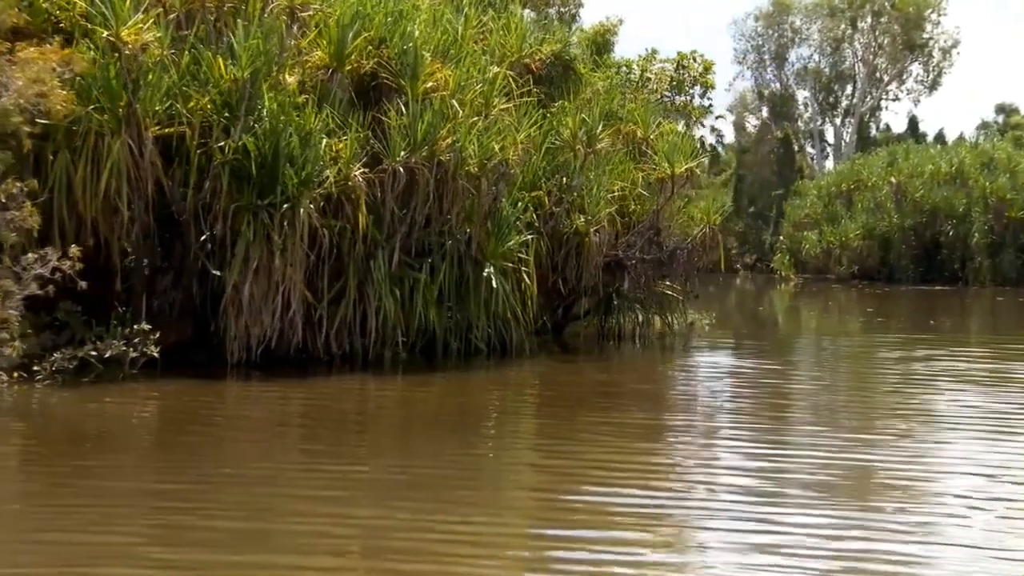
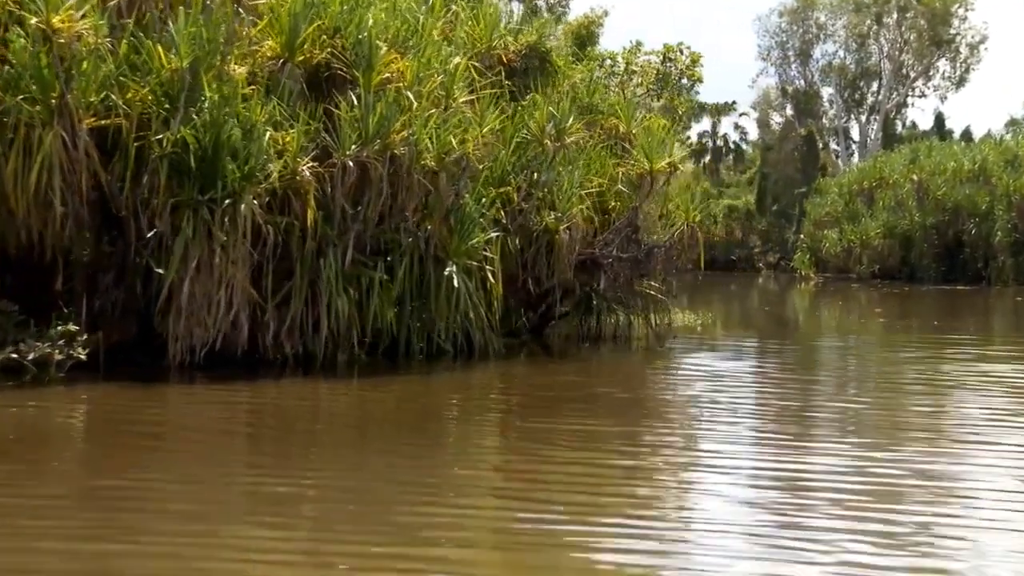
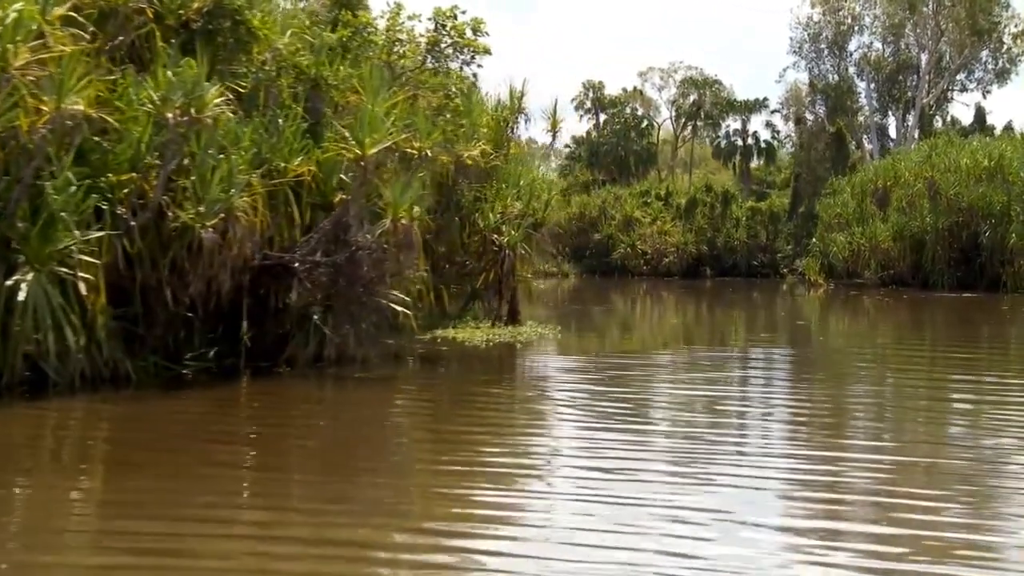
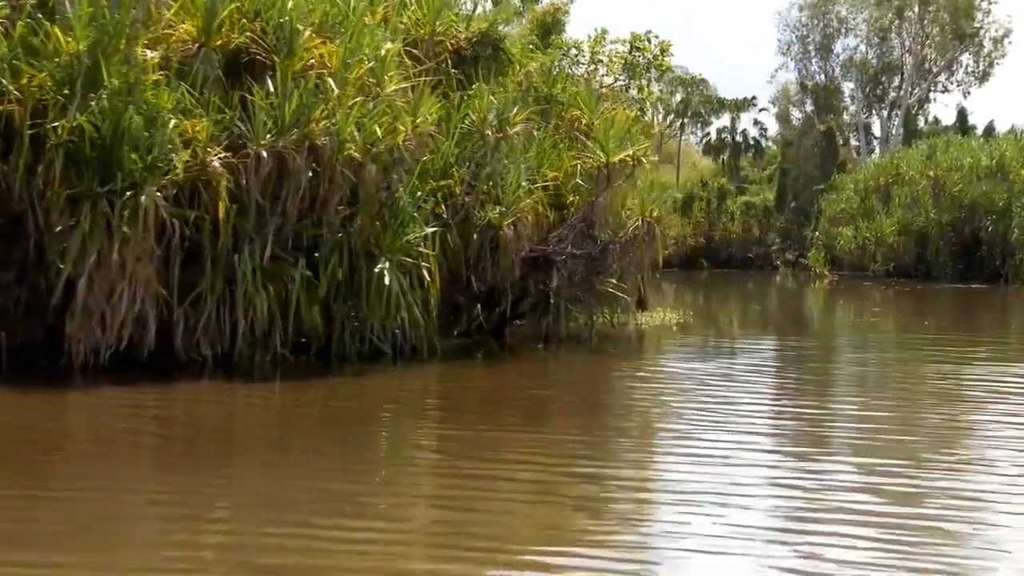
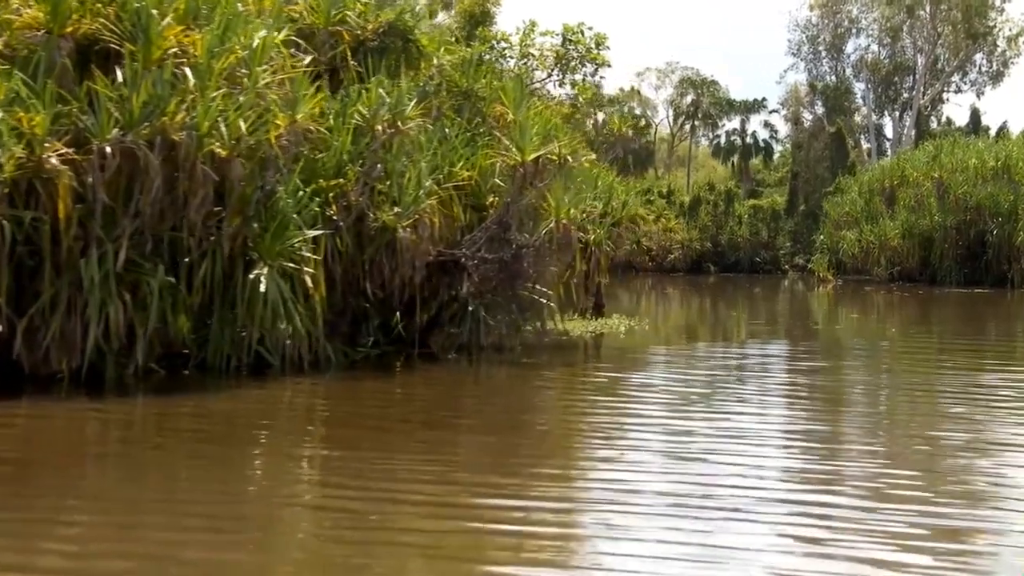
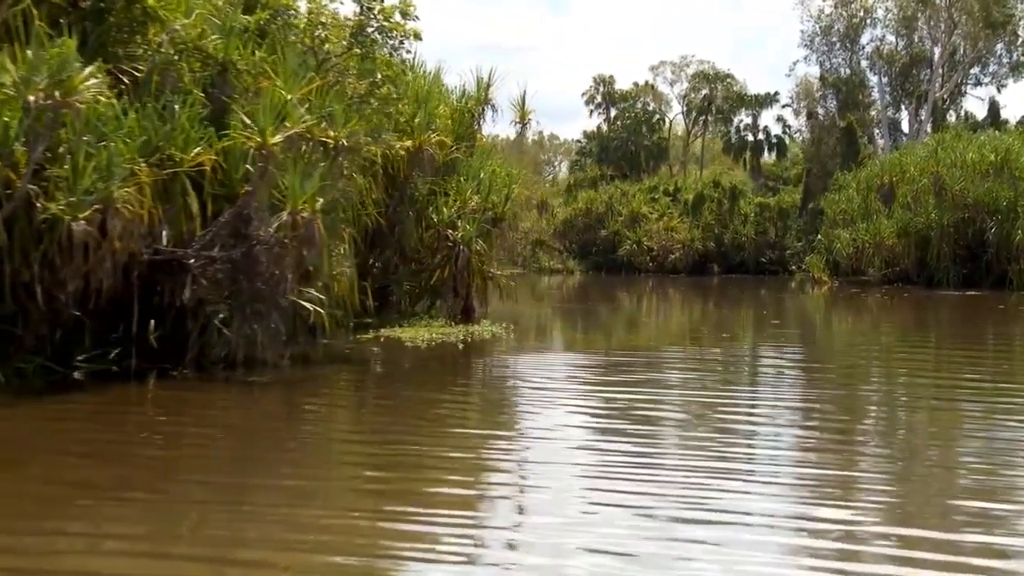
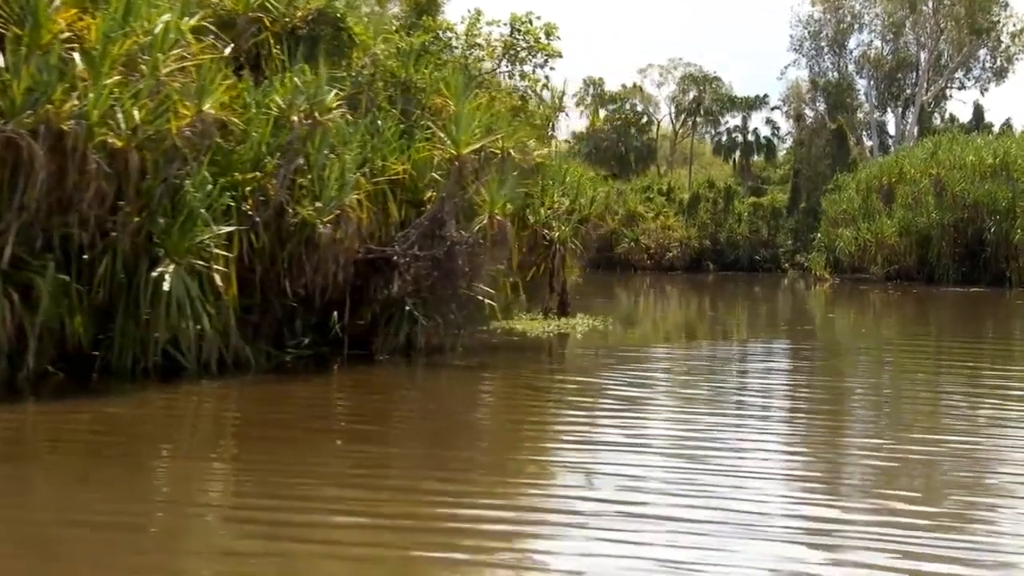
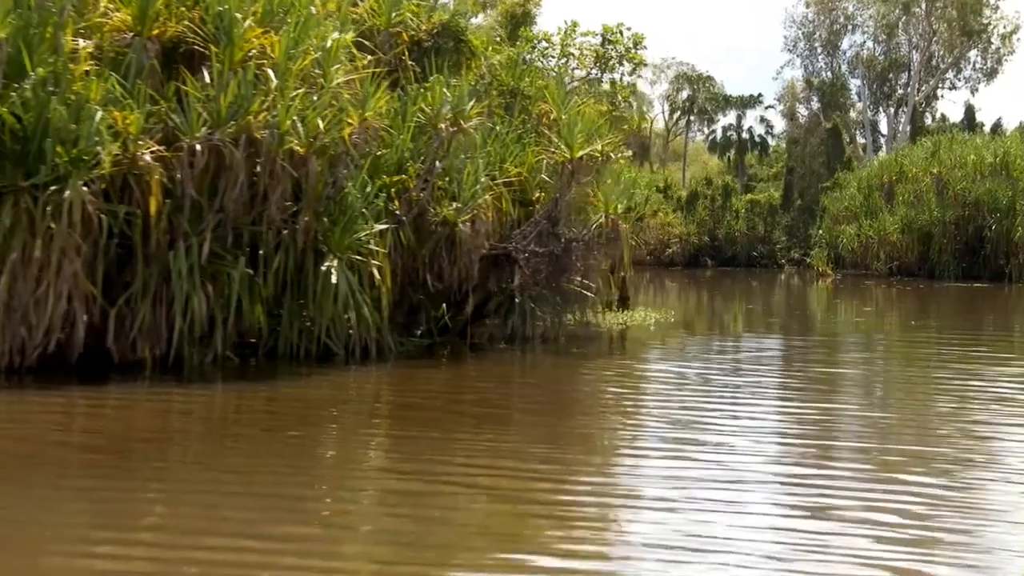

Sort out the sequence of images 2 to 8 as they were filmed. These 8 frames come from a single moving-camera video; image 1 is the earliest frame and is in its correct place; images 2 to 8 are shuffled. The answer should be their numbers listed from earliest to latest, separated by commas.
2, 4, 8, 5, 7, 3, 6
